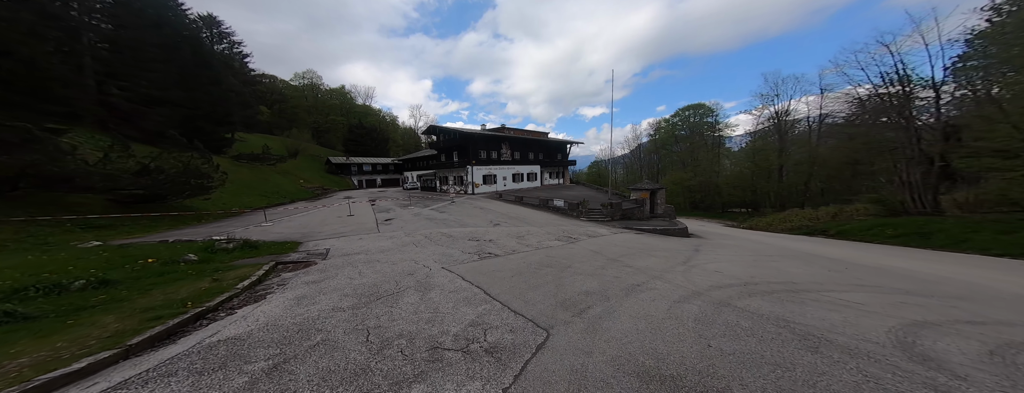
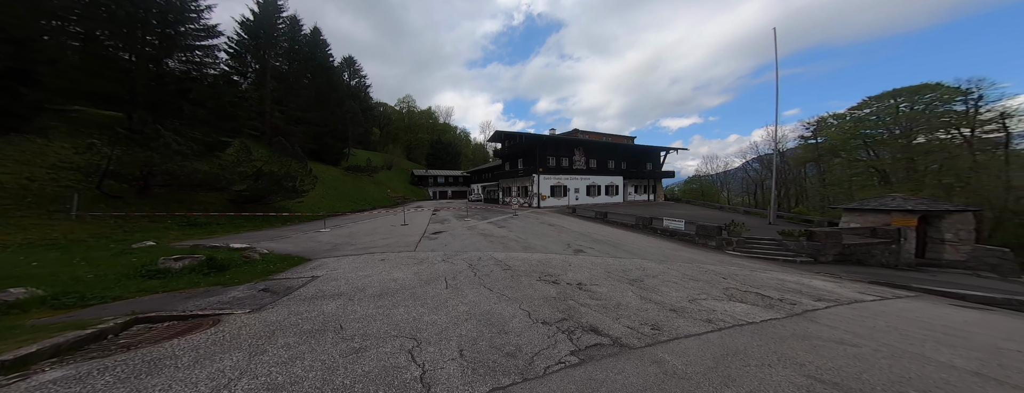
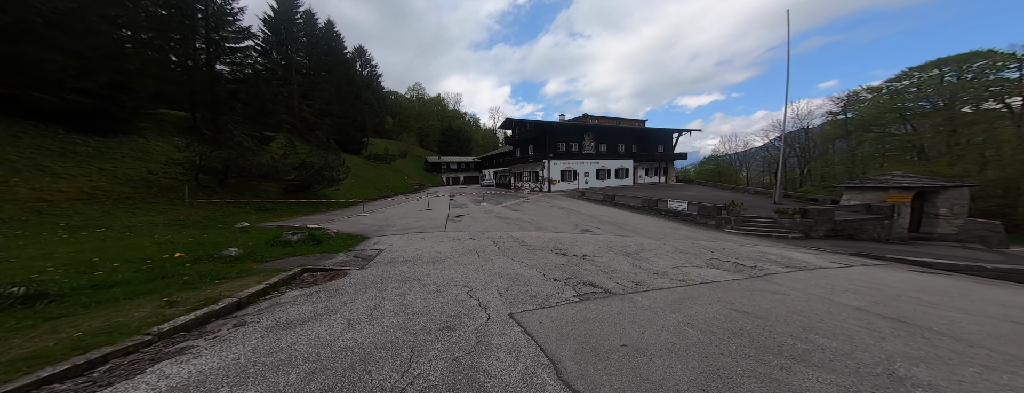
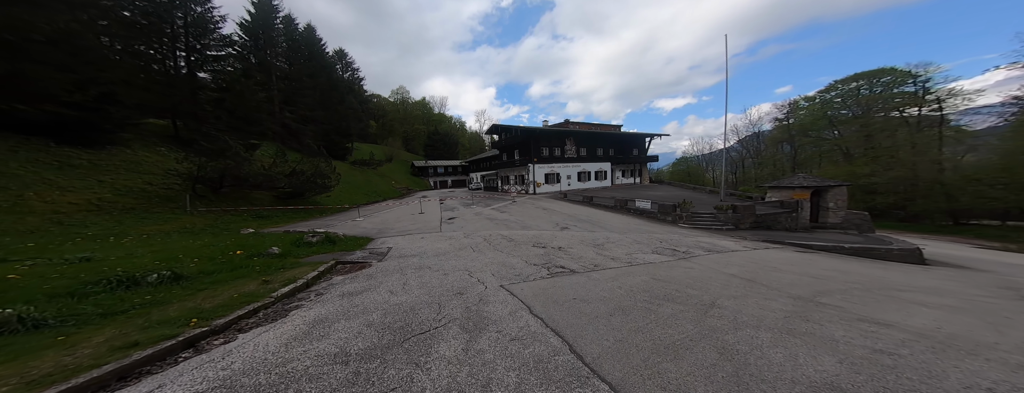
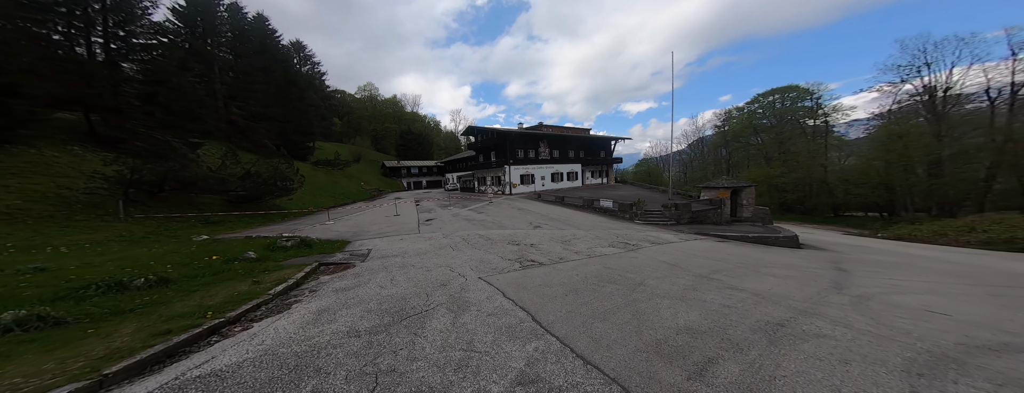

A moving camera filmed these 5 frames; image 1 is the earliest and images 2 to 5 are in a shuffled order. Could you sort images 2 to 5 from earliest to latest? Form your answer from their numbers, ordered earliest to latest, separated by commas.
5, 4, 3, 2
